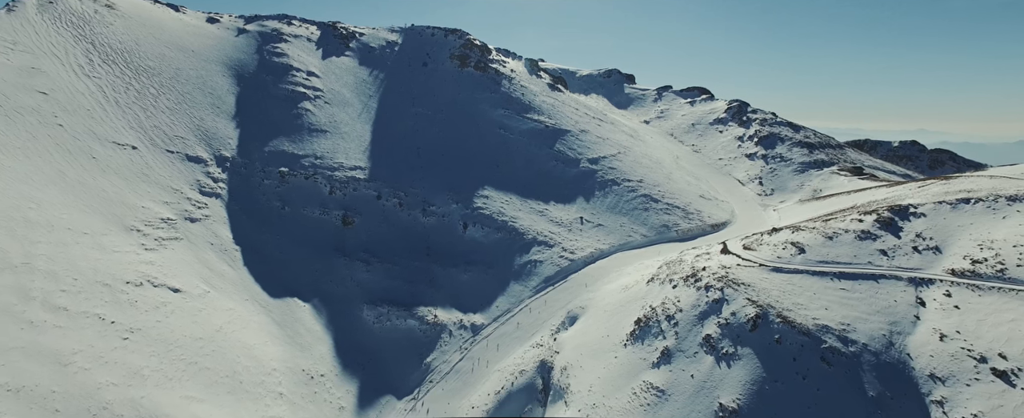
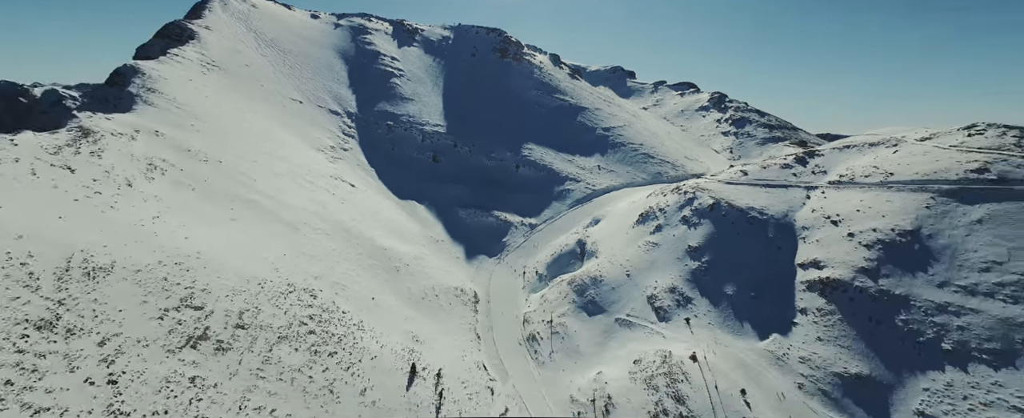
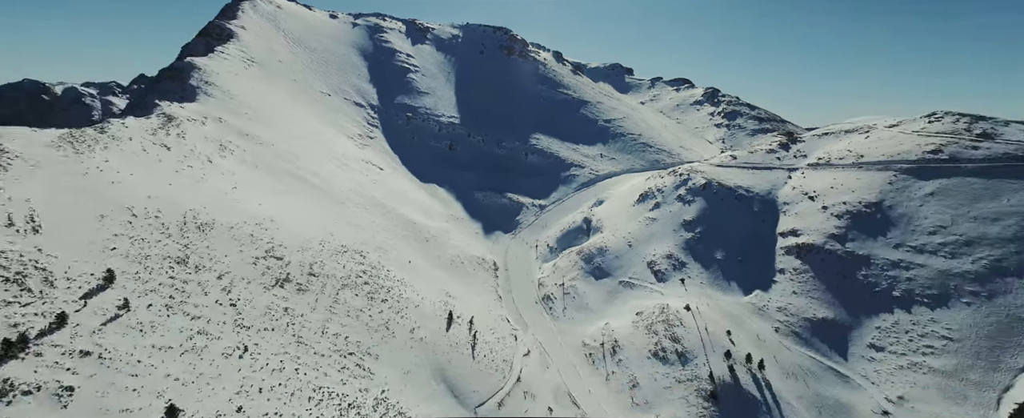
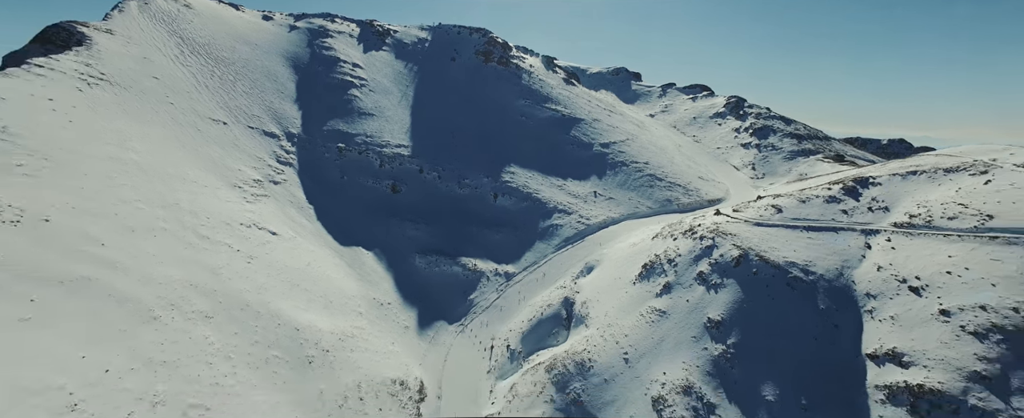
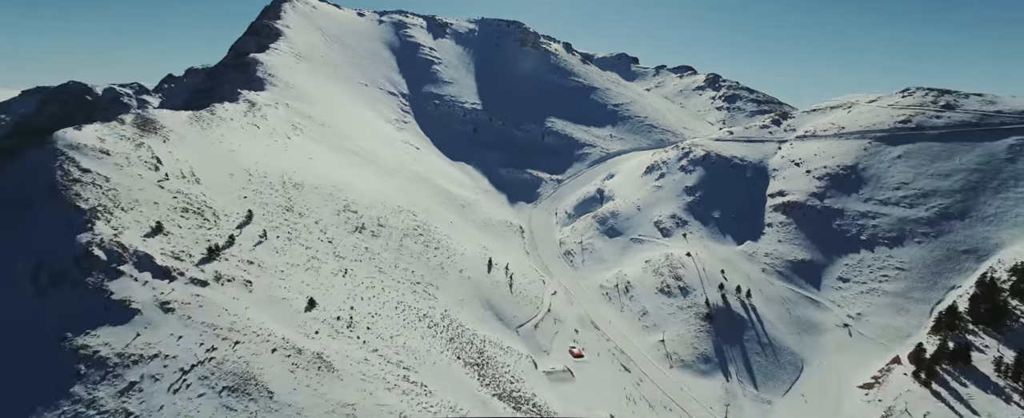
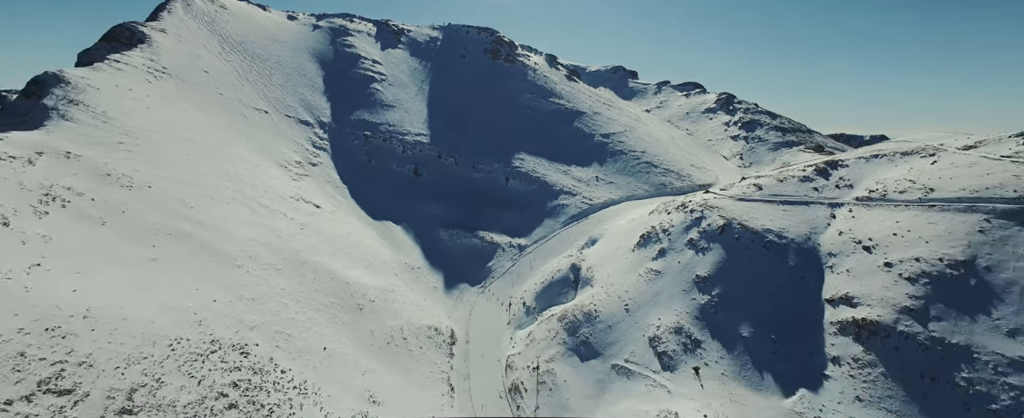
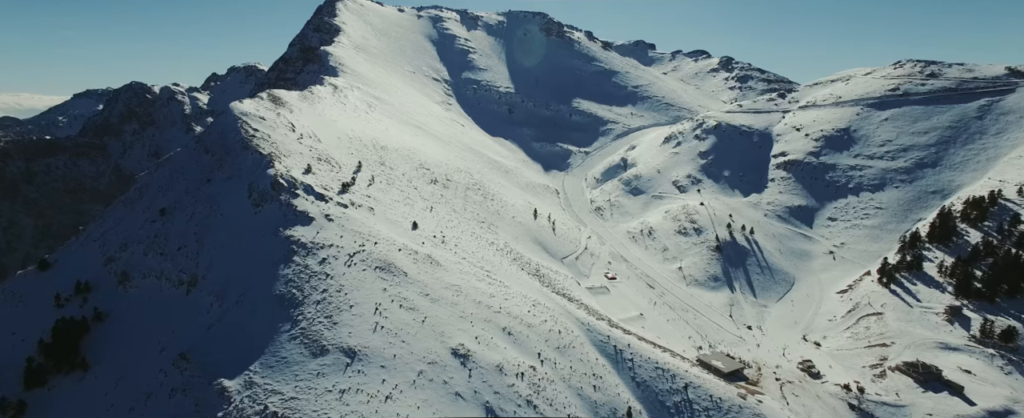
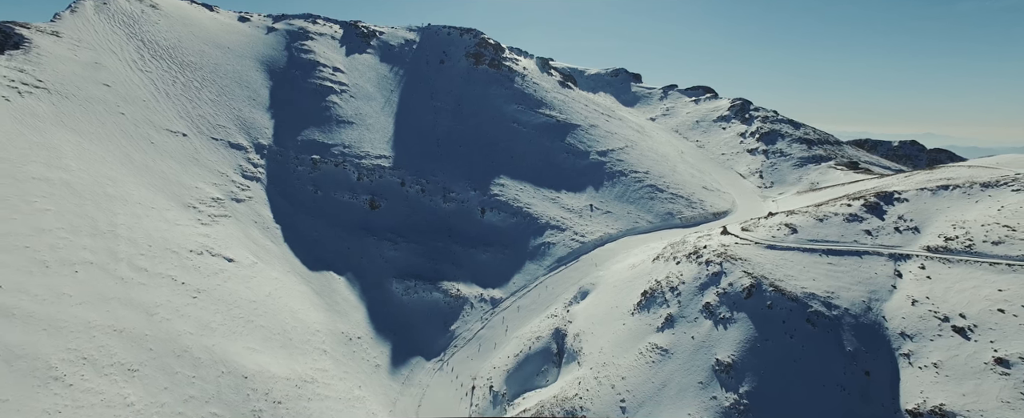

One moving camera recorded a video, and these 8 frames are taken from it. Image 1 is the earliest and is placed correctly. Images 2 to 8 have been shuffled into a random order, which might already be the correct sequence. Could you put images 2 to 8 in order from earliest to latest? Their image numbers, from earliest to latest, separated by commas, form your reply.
8, 4, 6, 2, 3, 5, 7
